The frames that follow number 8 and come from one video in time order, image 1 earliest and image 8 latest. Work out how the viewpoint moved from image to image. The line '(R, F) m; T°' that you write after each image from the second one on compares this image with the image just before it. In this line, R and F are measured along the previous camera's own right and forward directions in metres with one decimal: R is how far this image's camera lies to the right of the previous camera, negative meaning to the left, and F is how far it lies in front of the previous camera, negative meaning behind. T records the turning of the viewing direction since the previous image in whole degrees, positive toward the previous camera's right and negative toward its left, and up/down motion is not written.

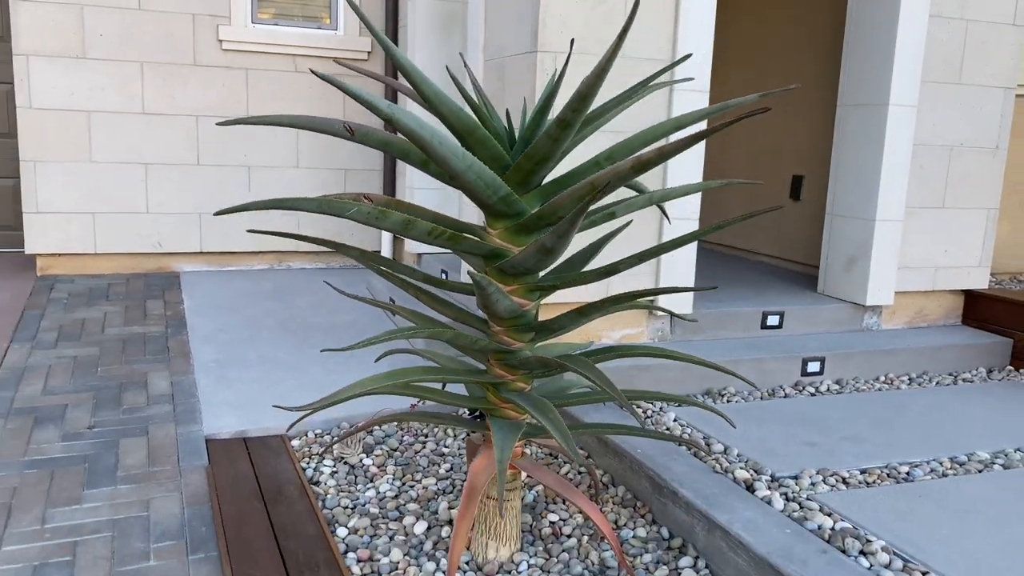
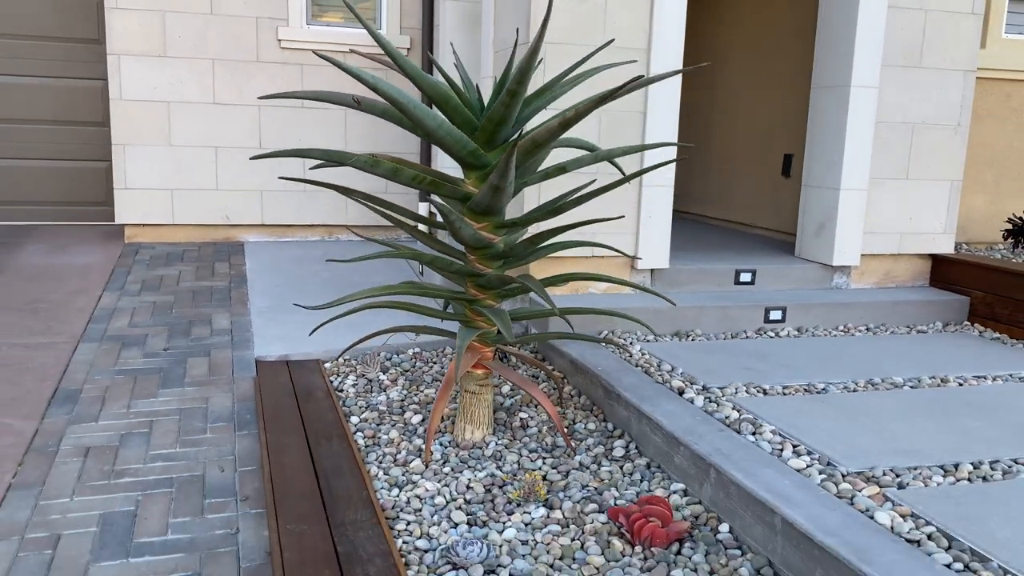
(+0.3, -0.5) m; -5°
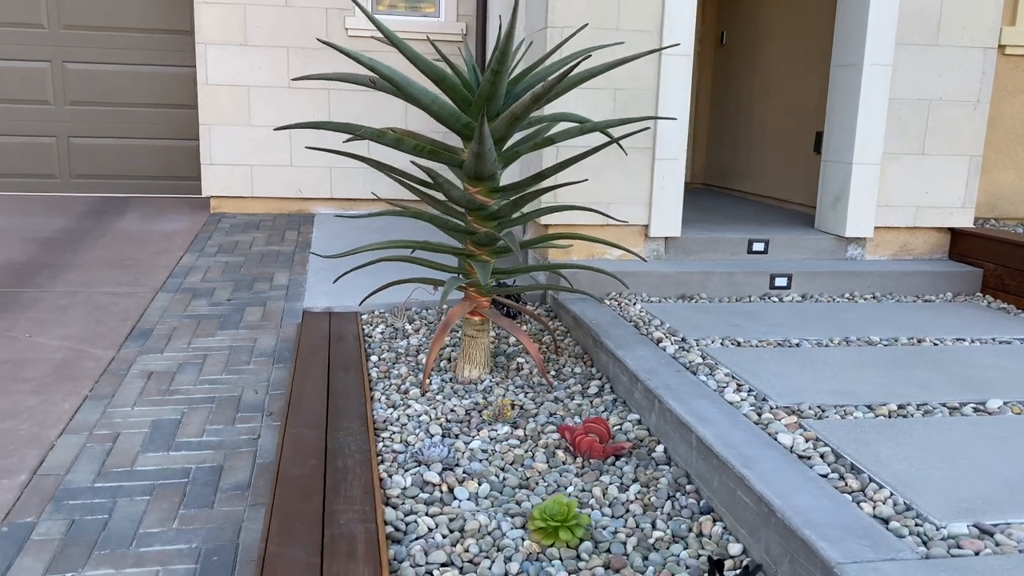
(+0.4, -0.3) m; -7°
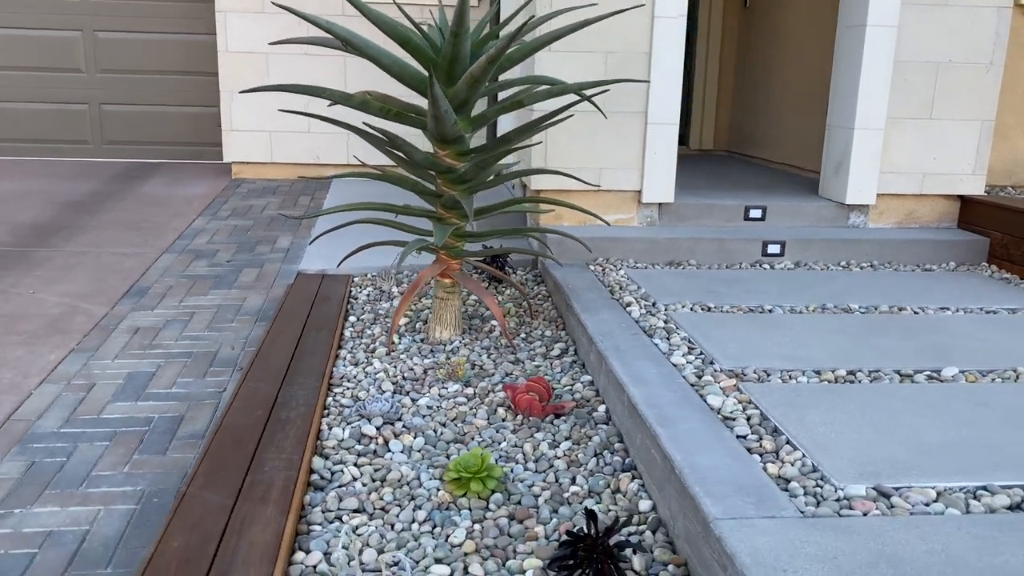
(+0.3, 0.0) m; -4°
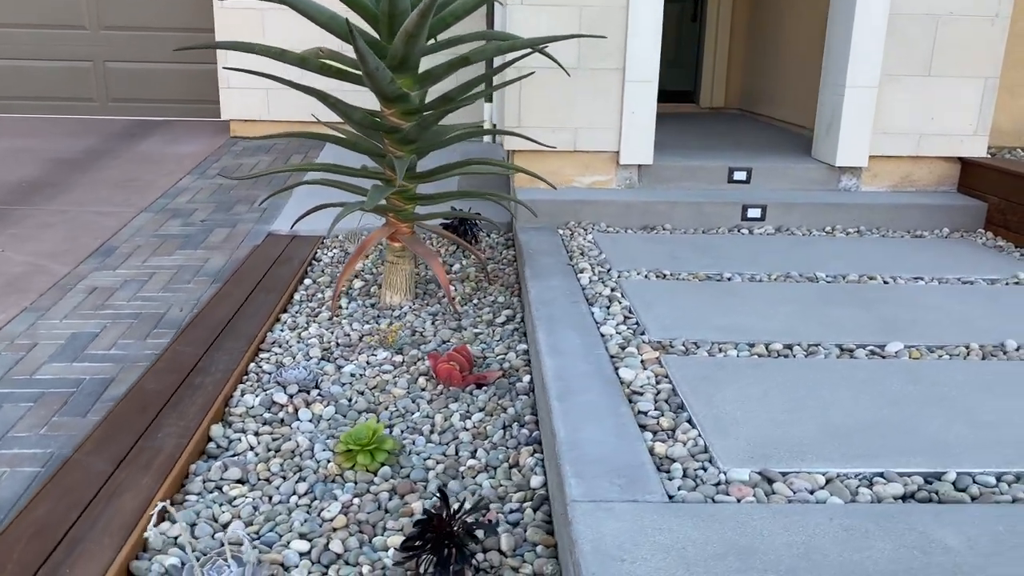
(+0.3, +0.1) m; -3°
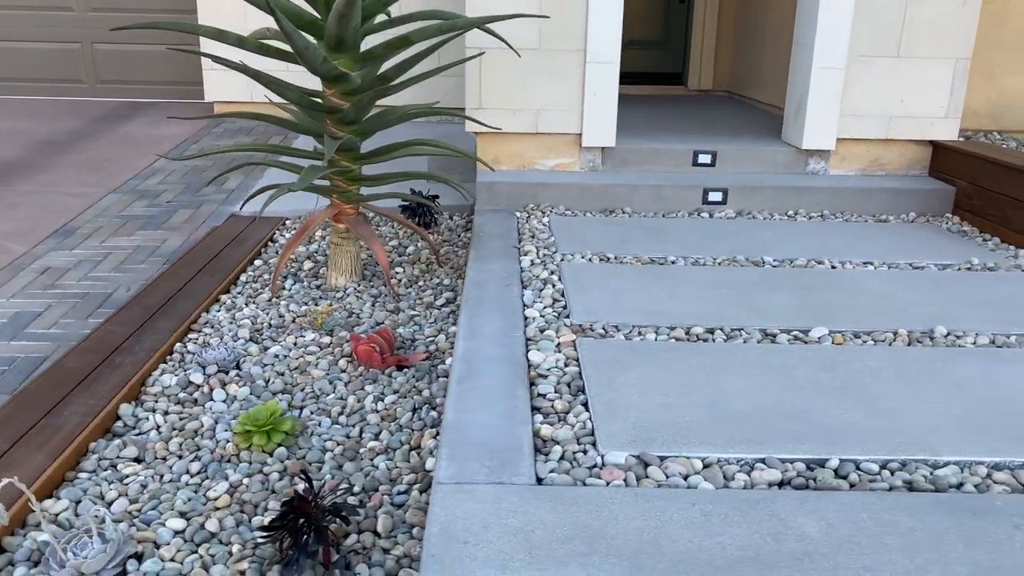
(+0.3, 0.0) m; -1°
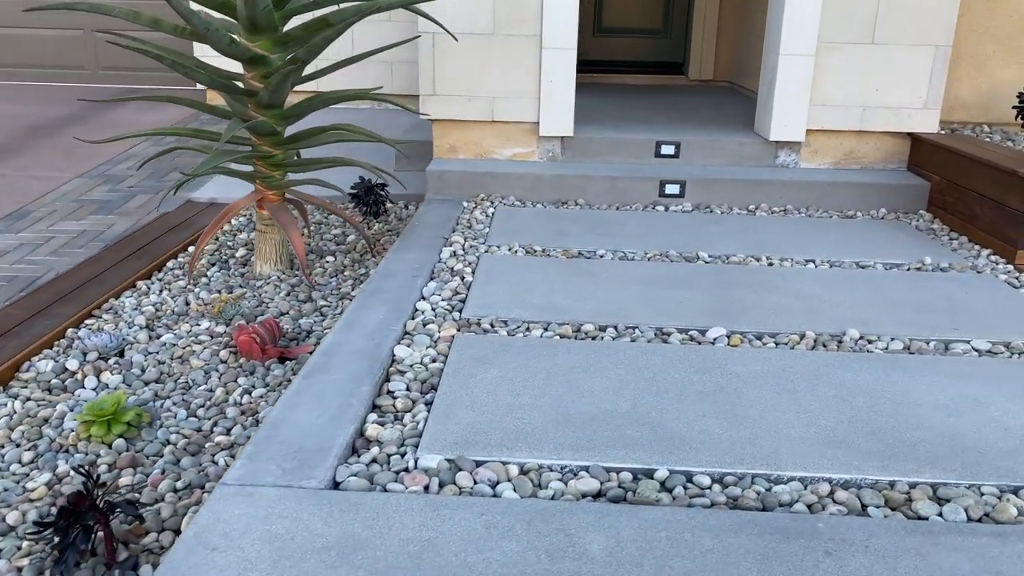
(+0.4, +0.1) m; -3°
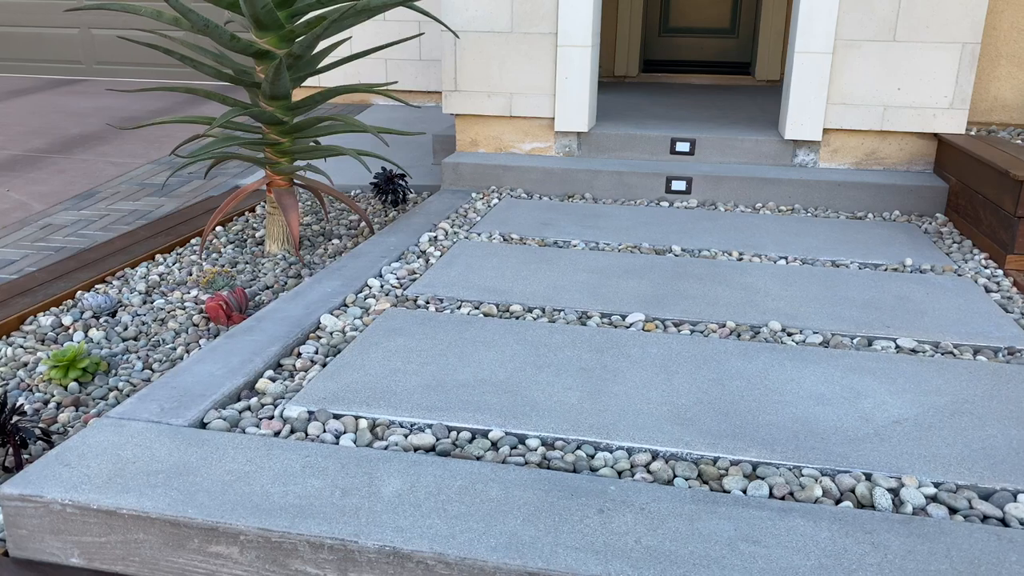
(+0.5, -0.1) m; -8°
